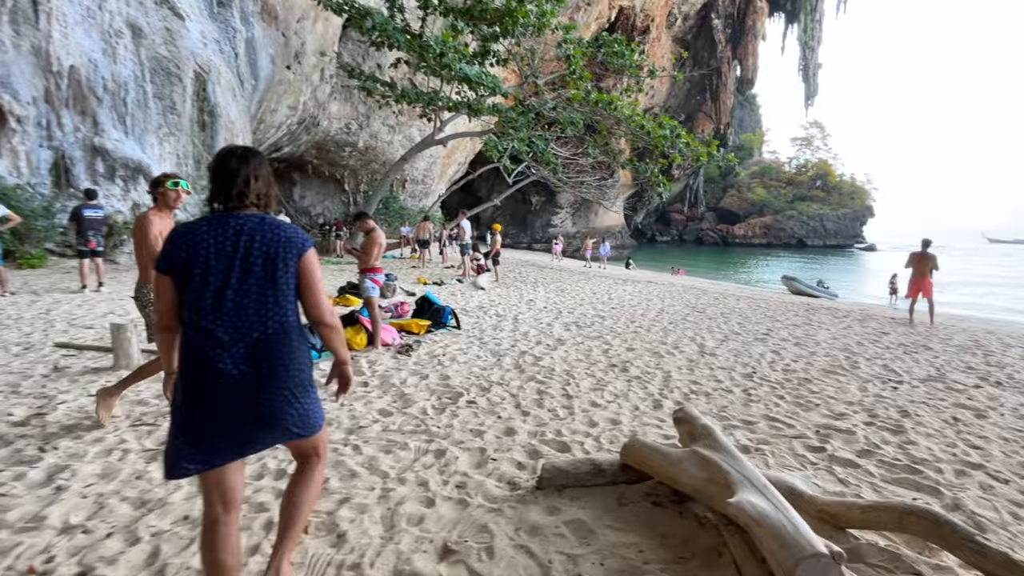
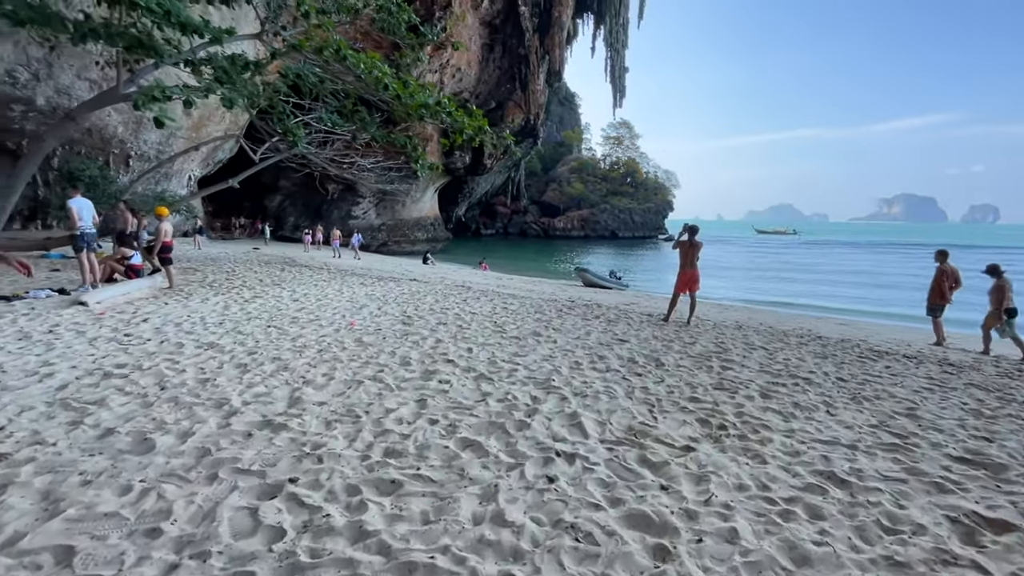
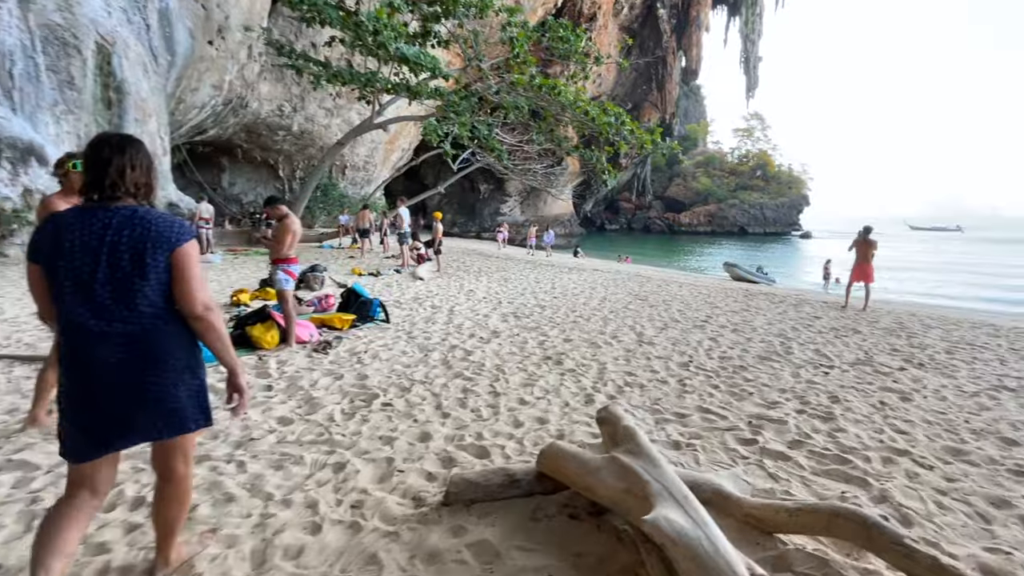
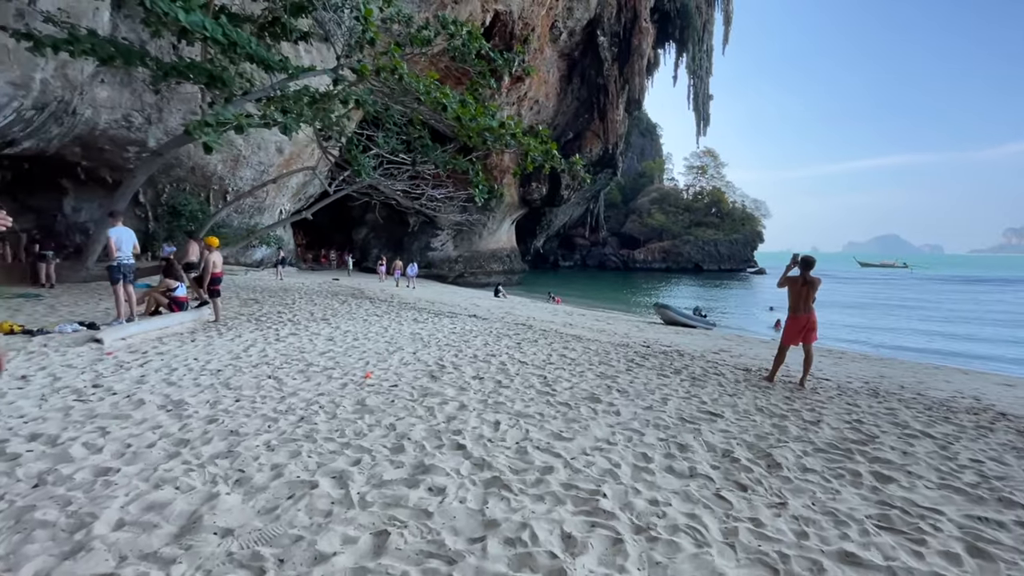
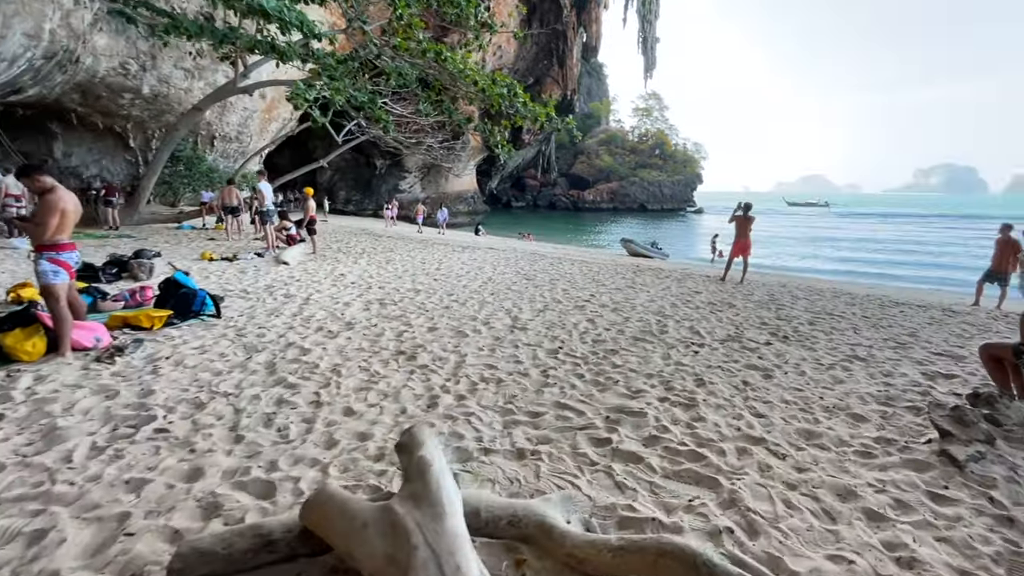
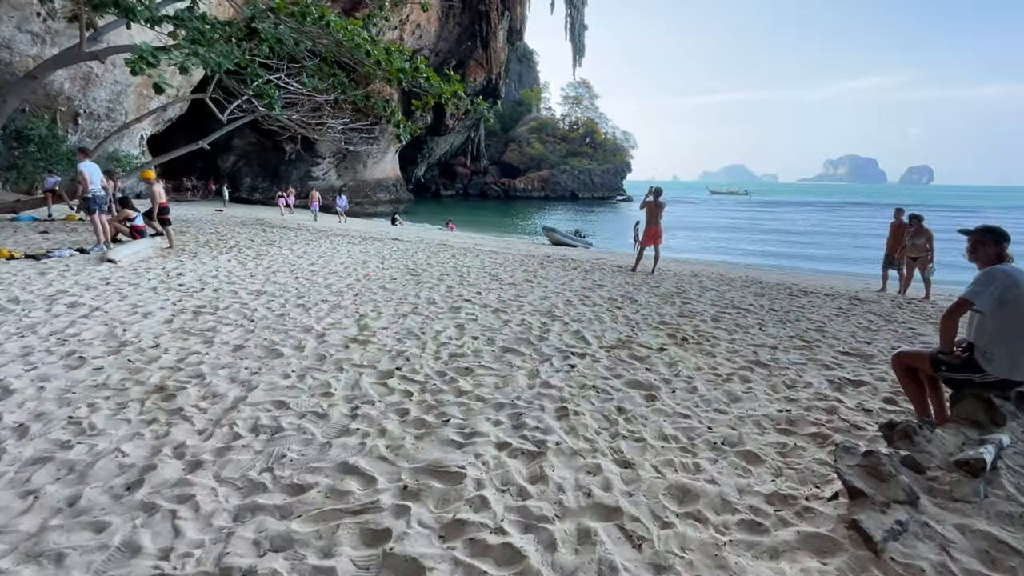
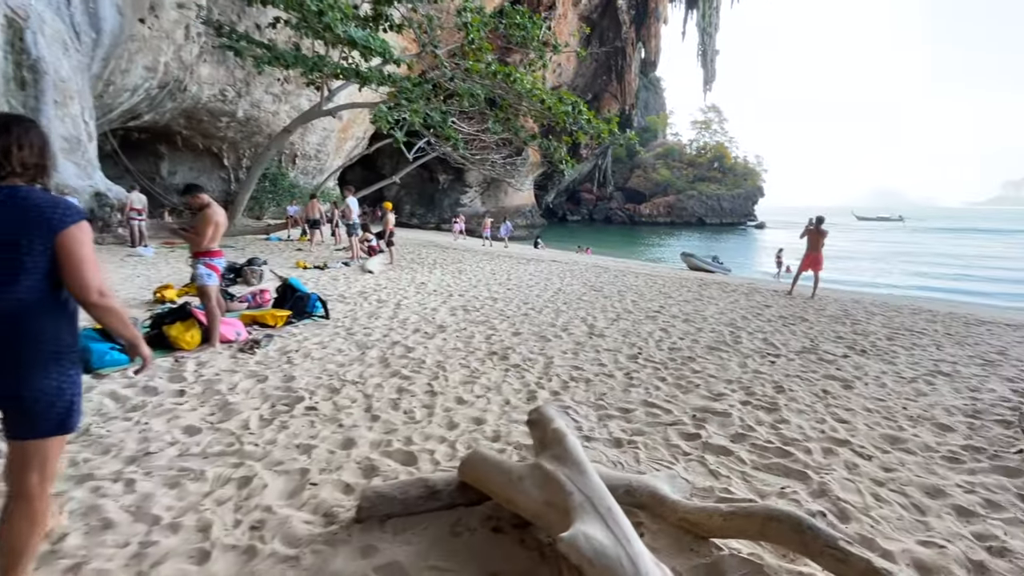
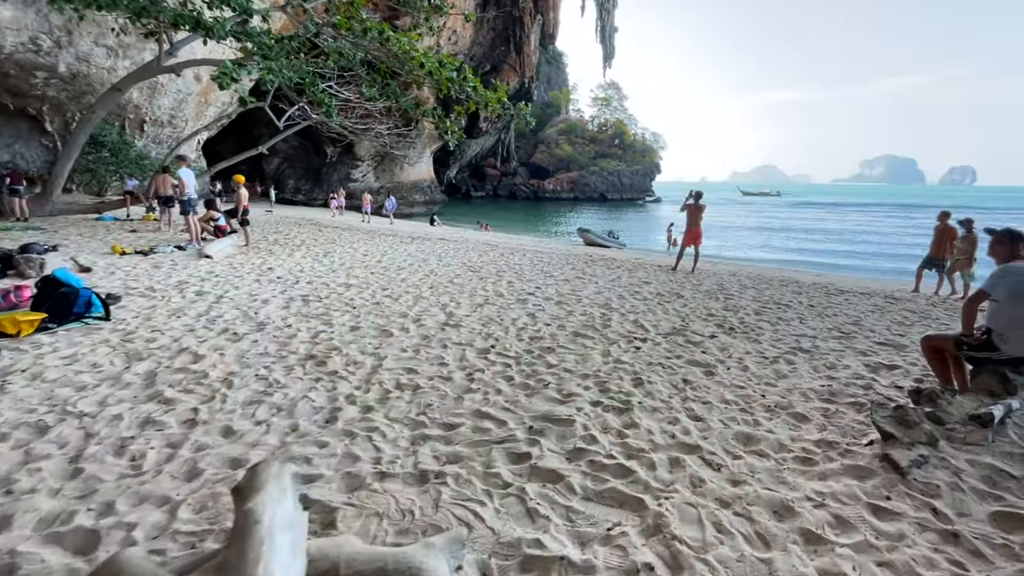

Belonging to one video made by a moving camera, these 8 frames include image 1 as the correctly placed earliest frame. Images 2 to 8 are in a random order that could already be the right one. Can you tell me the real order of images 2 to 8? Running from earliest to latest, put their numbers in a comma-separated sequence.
3, 7, 5, 8, 6, 2, 4
